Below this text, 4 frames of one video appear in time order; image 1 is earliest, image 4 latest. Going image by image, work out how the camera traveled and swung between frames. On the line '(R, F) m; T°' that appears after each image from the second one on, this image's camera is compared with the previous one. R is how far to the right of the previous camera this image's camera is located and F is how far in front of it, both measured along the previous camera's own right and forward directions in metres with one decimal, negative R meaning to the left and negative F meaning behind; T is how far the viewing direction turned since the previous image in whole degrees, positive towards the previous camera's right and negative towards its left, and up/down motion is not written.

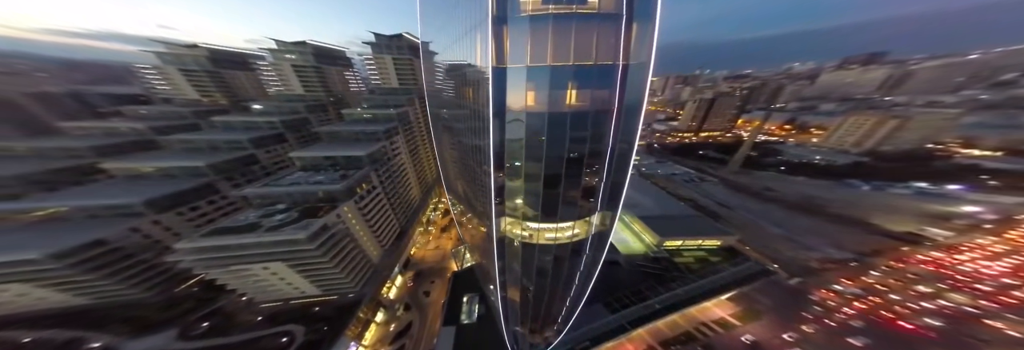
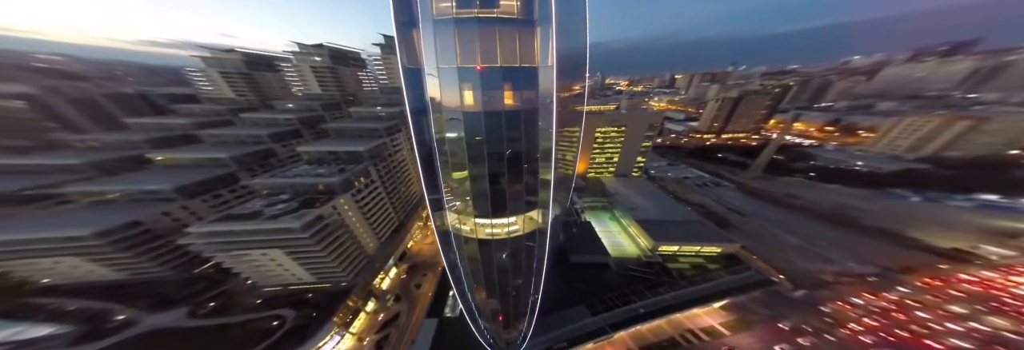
(+0.9, 0.0) m; -3°
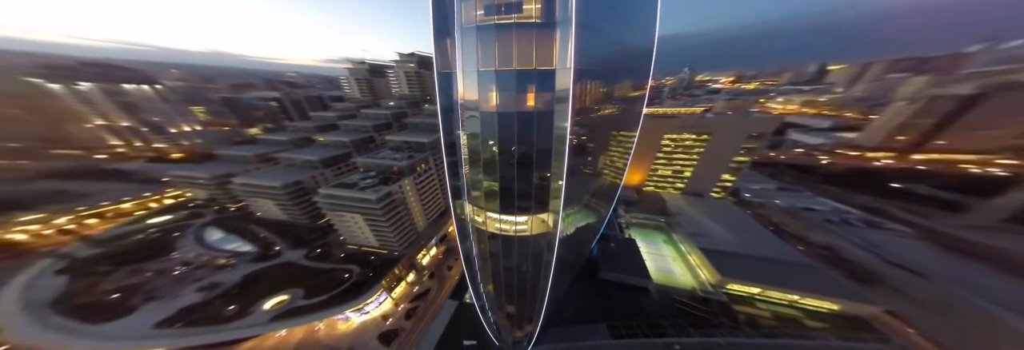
(+0.7, +0.2) m; -15°
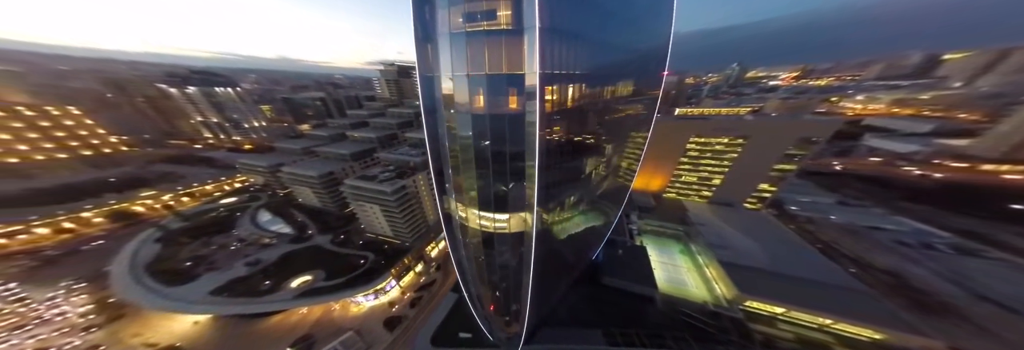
(+0.5, 0.0) m; -5°
